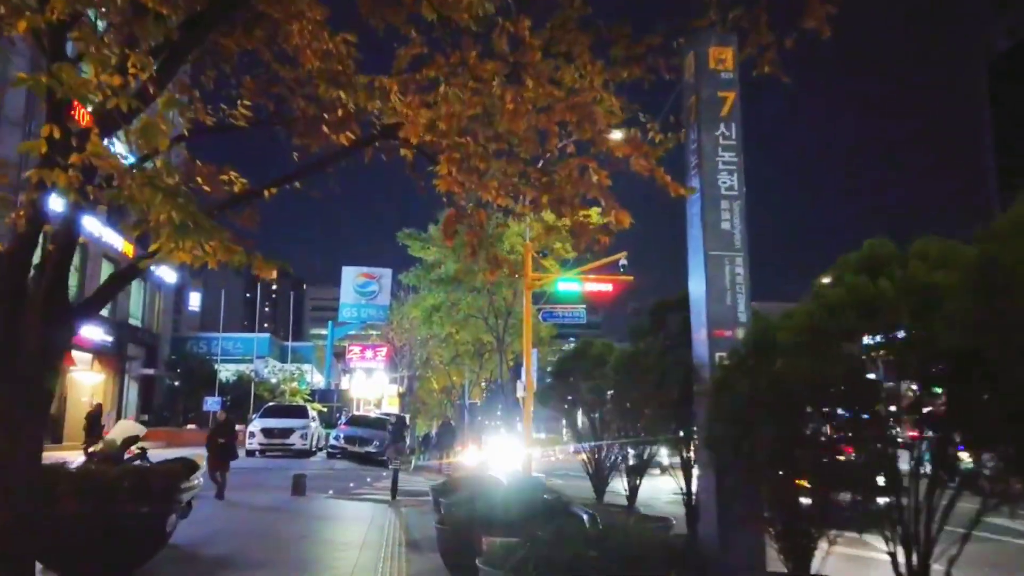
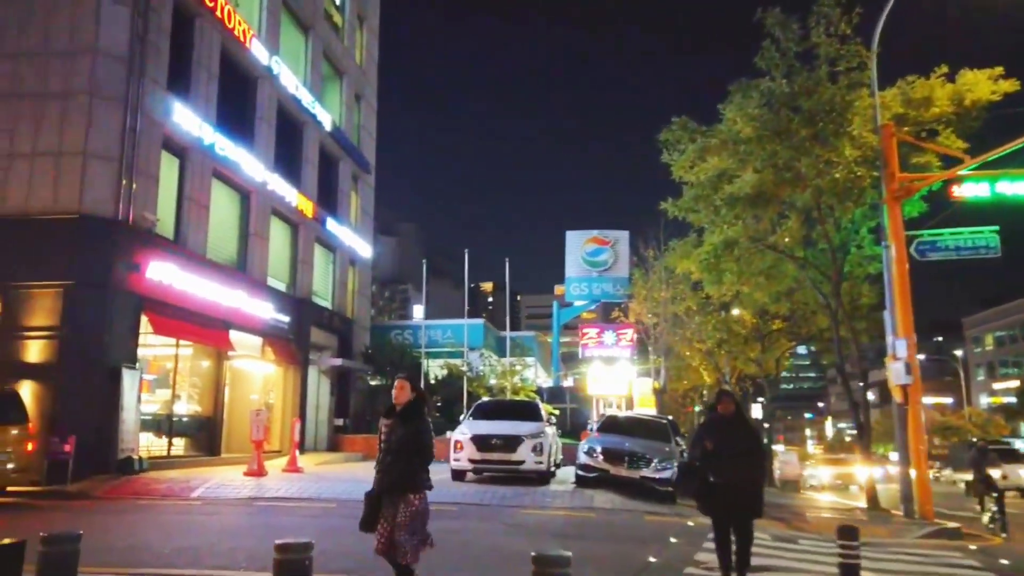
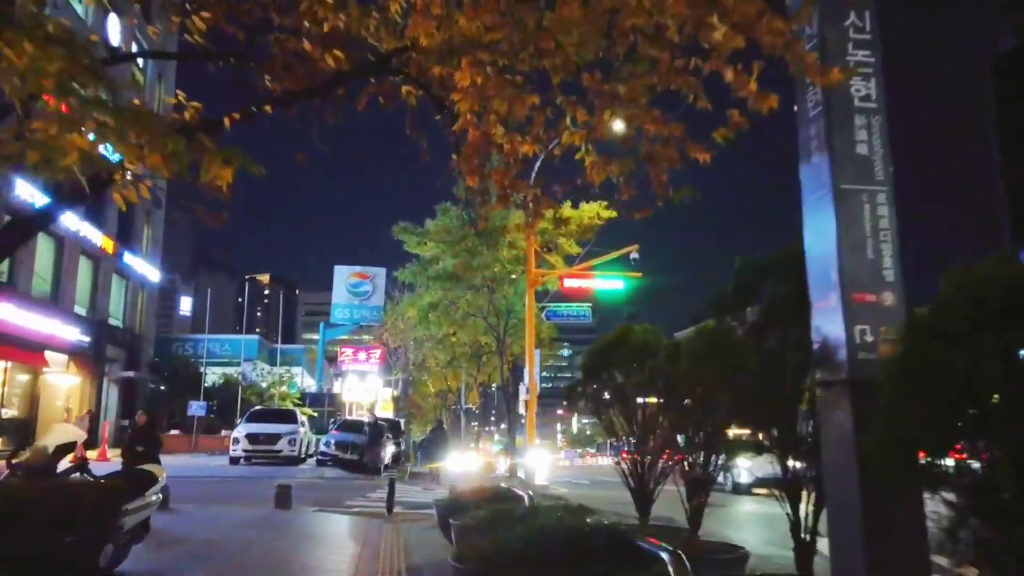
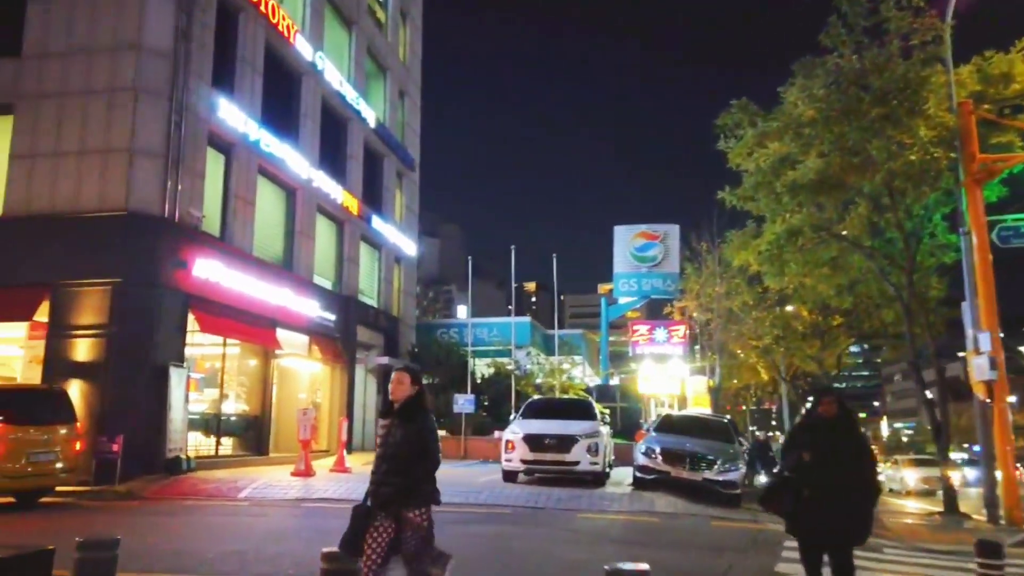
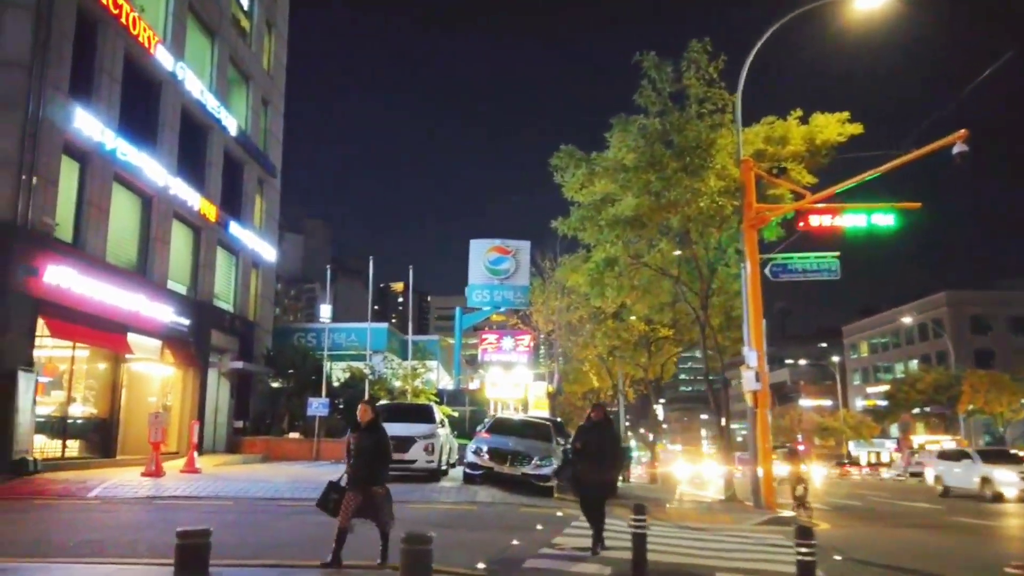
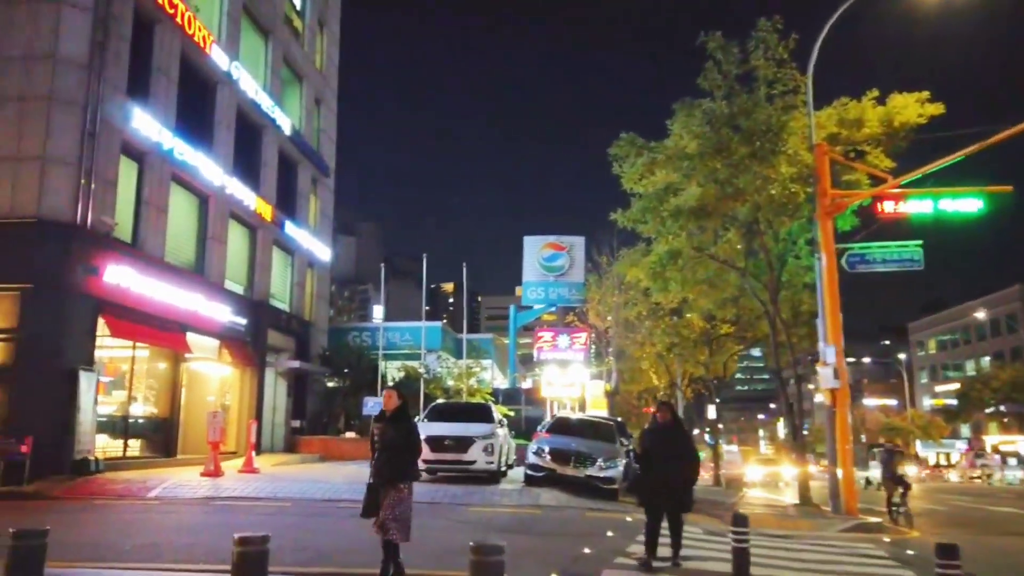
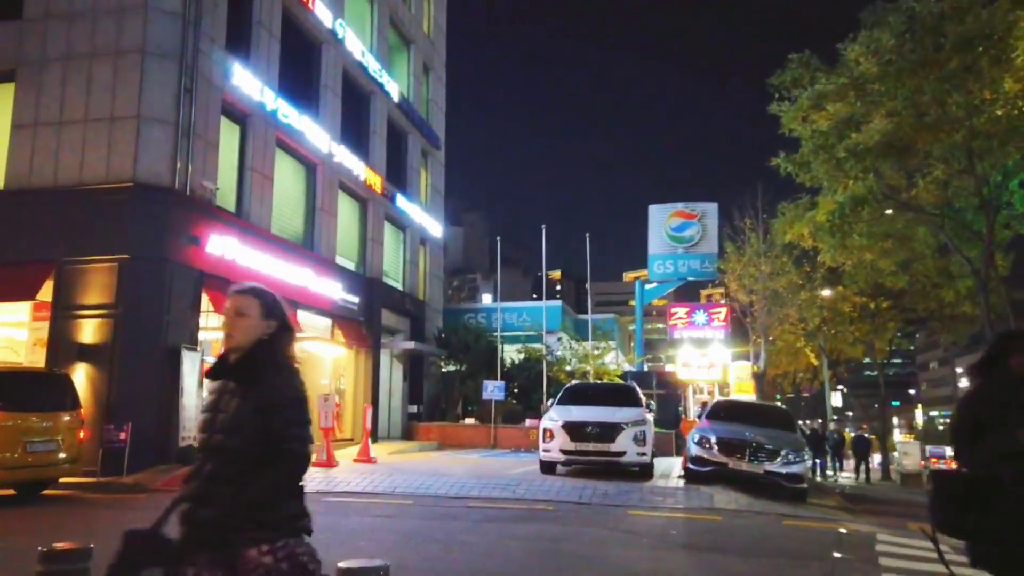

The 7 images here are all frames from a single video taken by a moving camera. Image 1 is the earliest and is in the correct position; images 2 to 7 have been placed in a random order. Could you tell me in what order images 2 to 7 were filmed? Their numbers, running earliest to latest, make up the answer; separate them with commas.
3, 5, 6, 2, 4, 7
